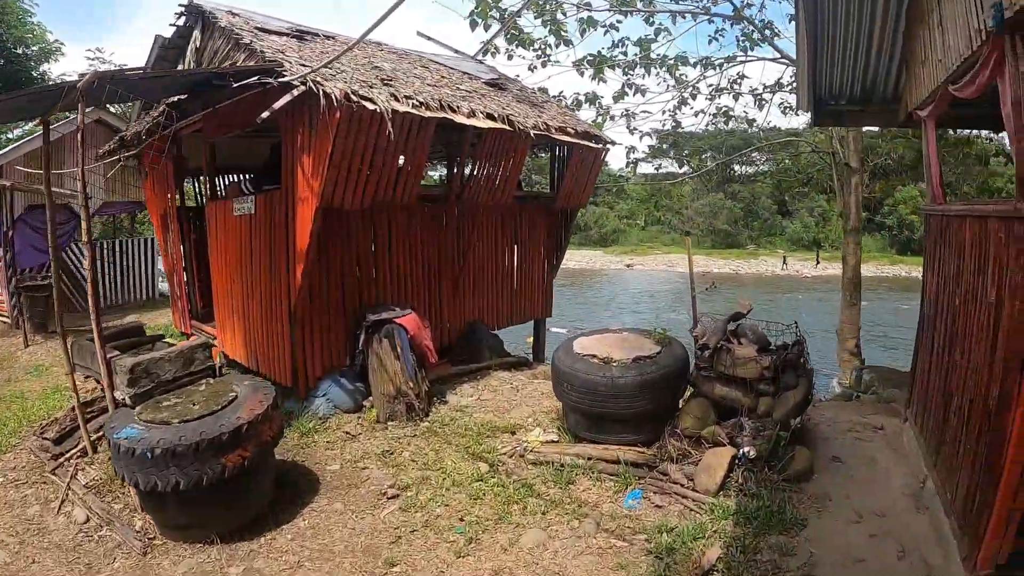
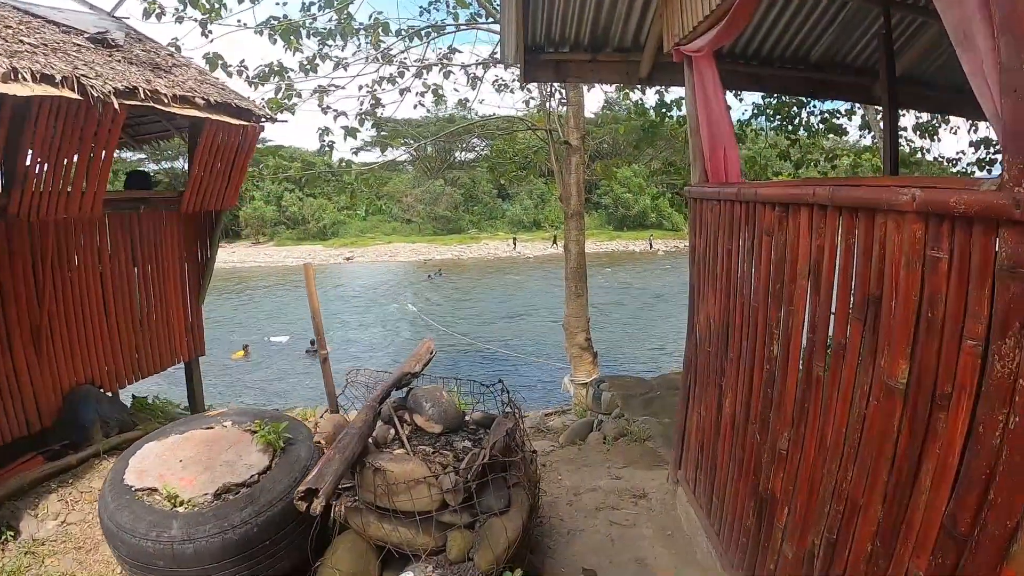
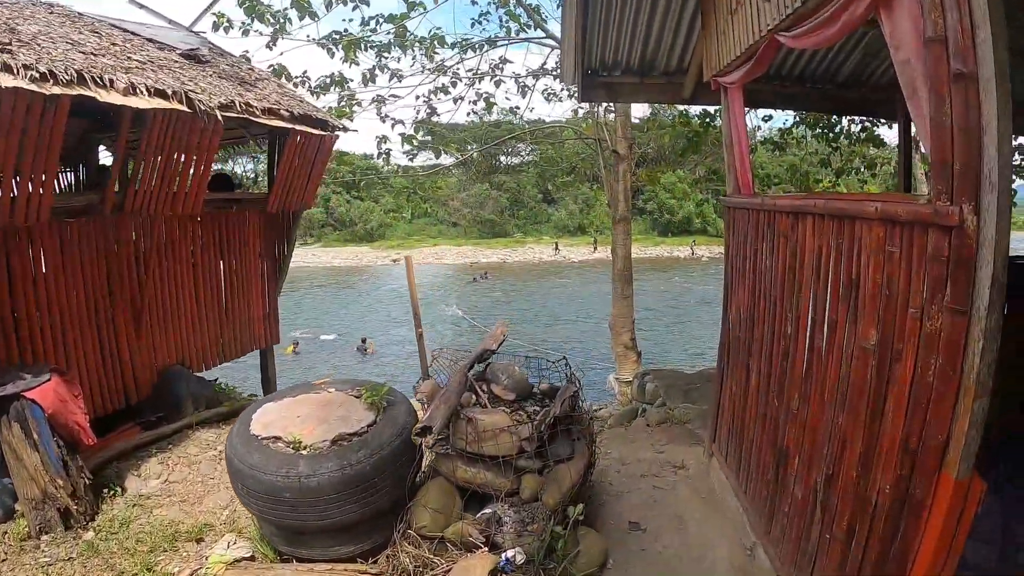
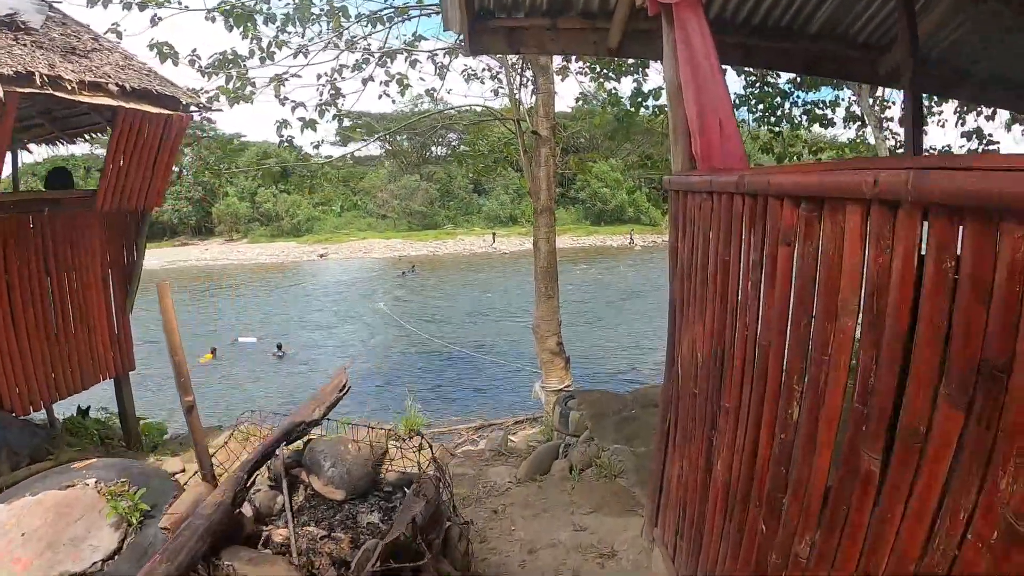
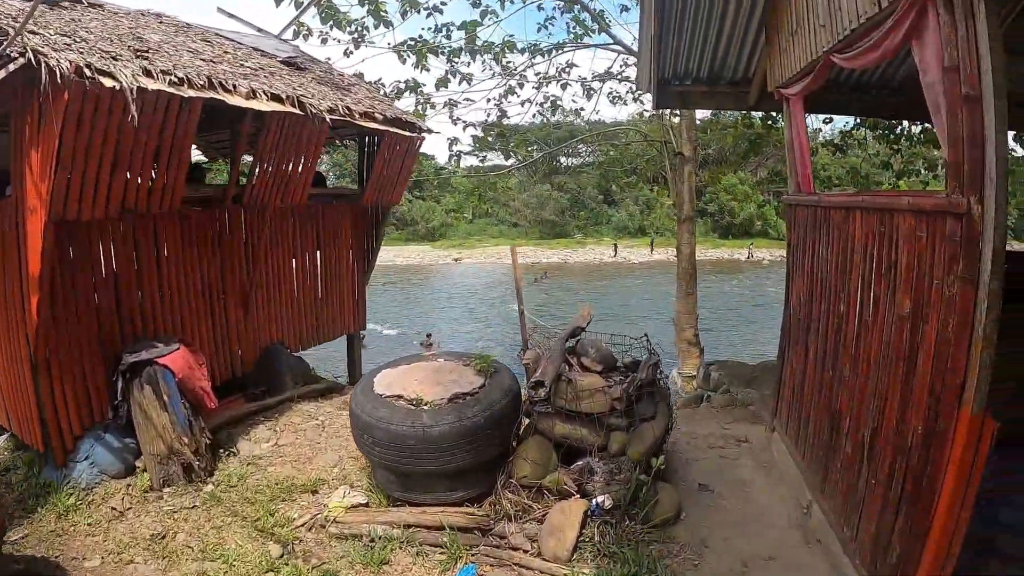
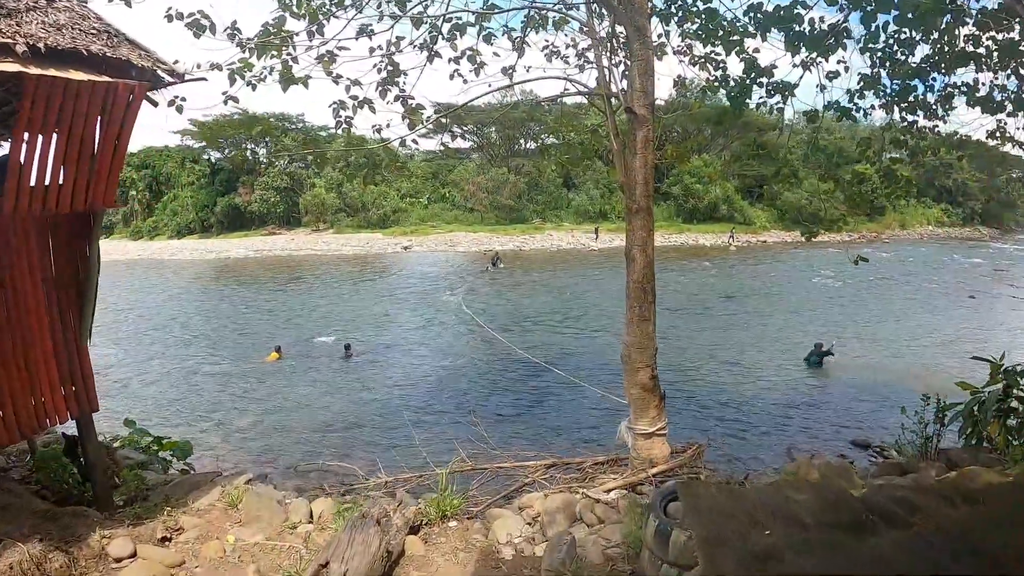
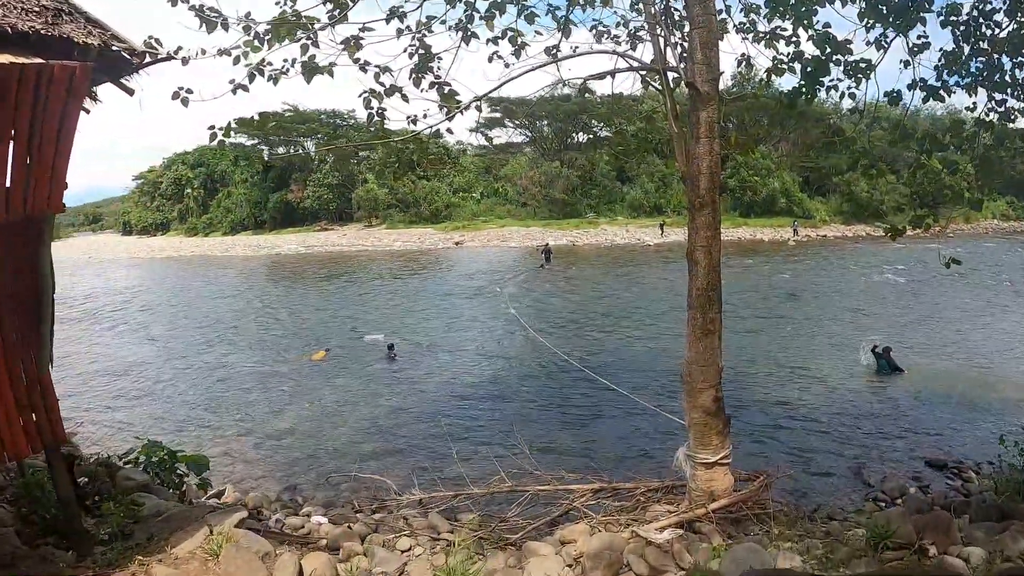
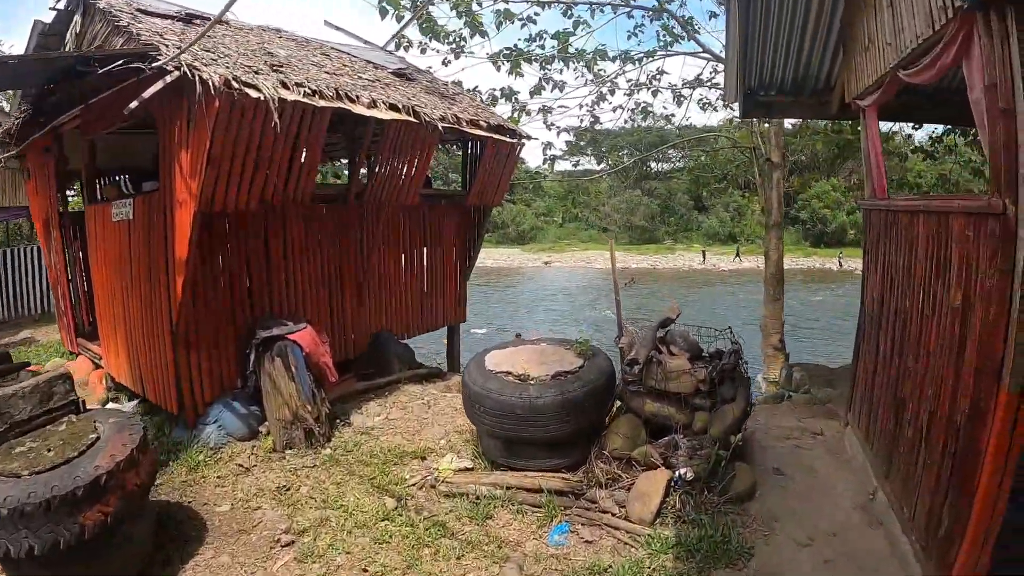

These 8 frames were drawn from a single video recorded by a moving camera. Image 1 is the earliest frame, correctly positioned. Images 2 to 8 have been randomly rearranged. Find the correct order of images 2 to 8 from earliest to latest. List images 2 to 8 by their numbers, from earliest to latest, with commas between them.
8, 5, 3, 2, 4, 6, 7
